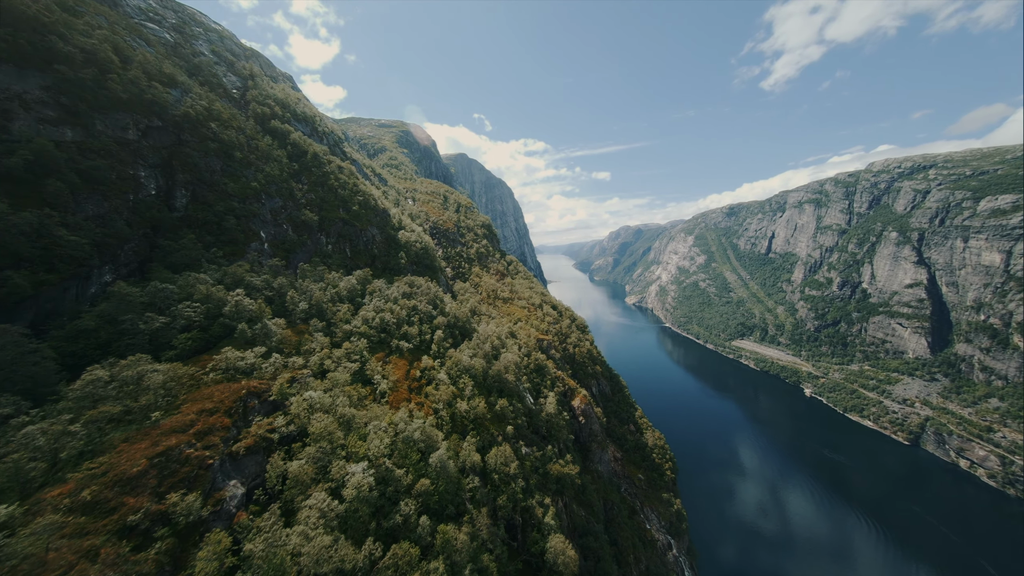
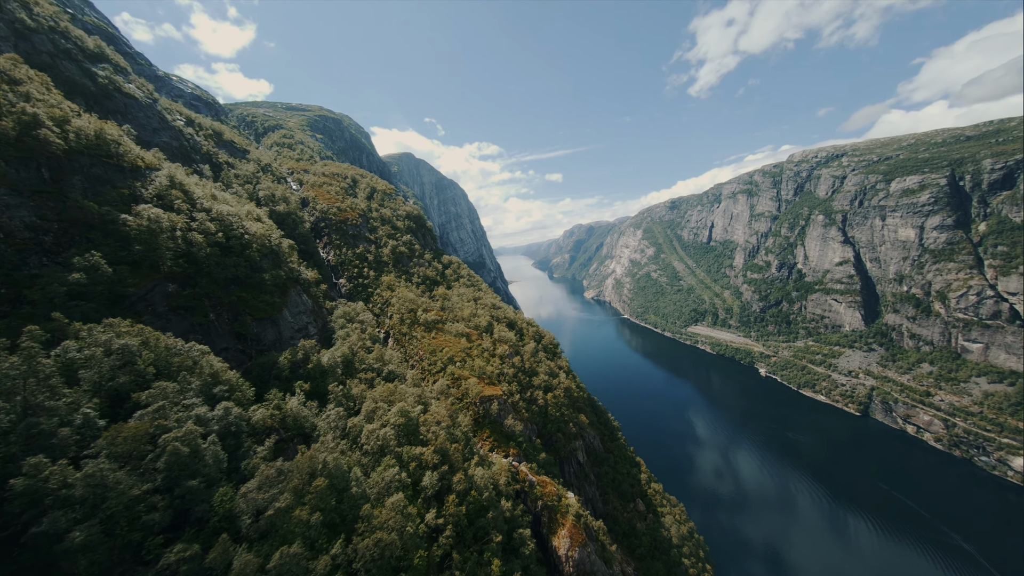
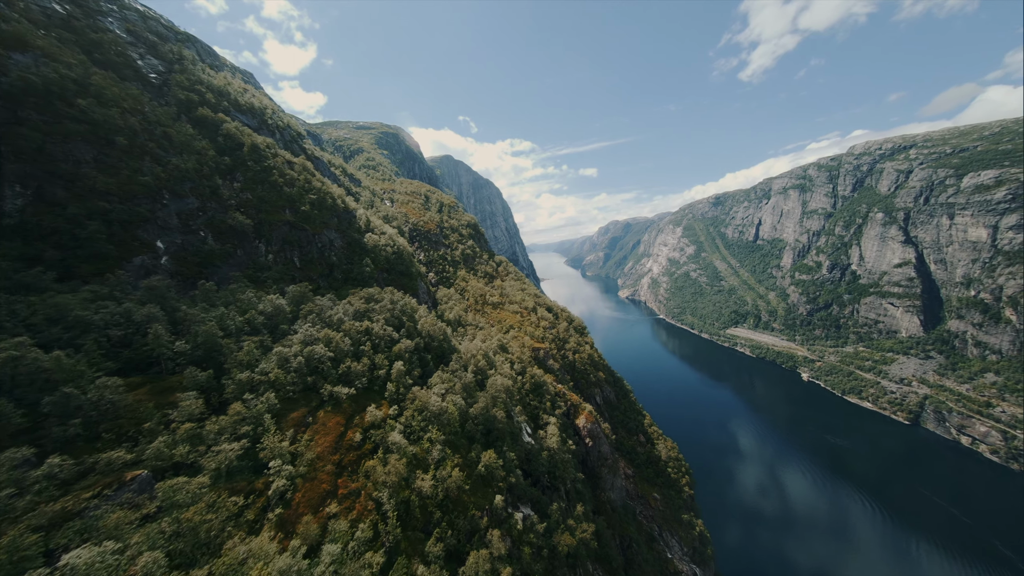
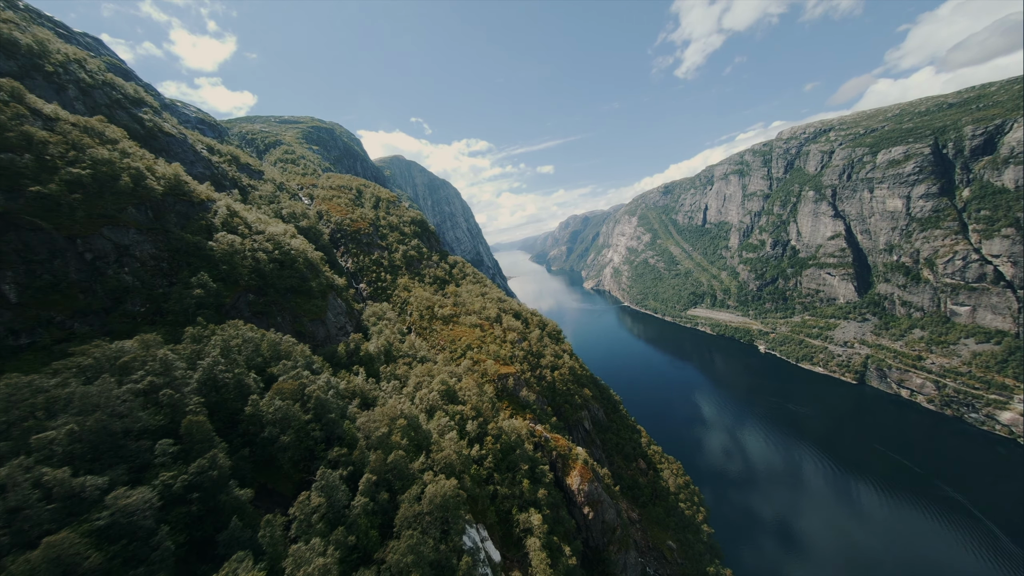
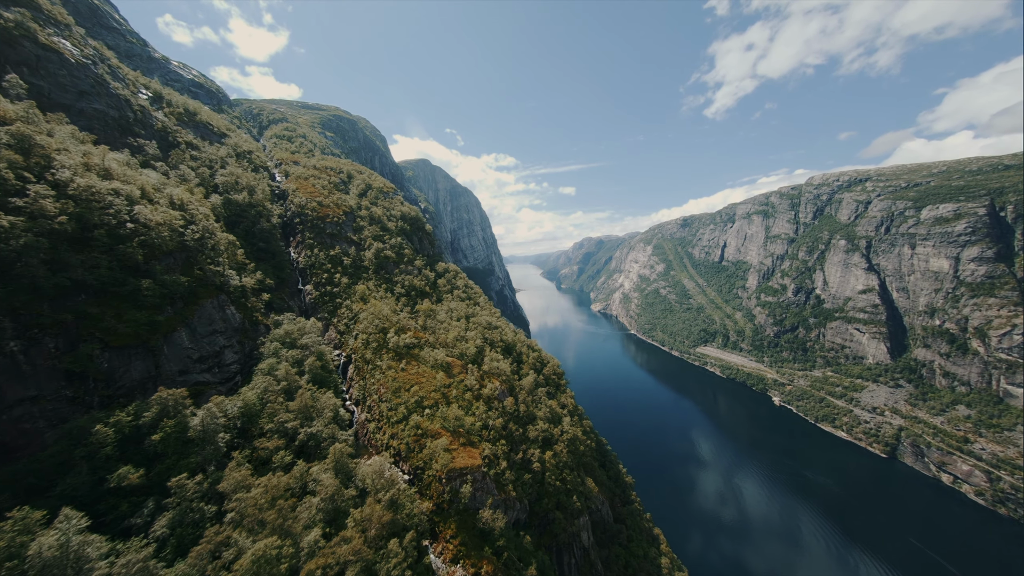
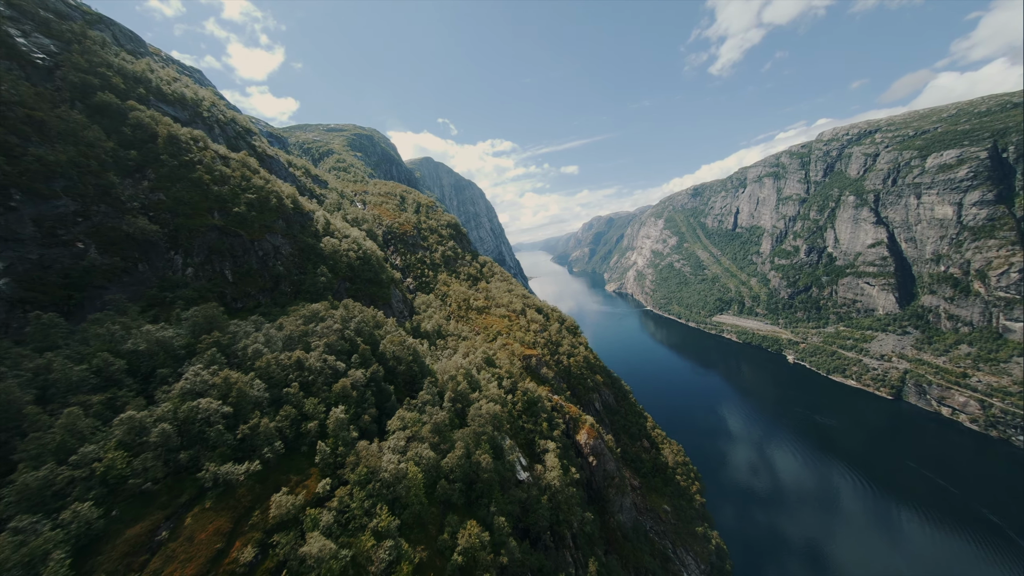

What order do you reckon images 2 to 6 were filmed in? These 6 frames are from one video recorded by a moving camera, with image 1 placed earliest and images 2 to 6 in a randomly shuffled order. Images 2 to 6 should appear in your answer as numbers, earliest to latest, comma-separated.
3, 6, 4, 2, 5
